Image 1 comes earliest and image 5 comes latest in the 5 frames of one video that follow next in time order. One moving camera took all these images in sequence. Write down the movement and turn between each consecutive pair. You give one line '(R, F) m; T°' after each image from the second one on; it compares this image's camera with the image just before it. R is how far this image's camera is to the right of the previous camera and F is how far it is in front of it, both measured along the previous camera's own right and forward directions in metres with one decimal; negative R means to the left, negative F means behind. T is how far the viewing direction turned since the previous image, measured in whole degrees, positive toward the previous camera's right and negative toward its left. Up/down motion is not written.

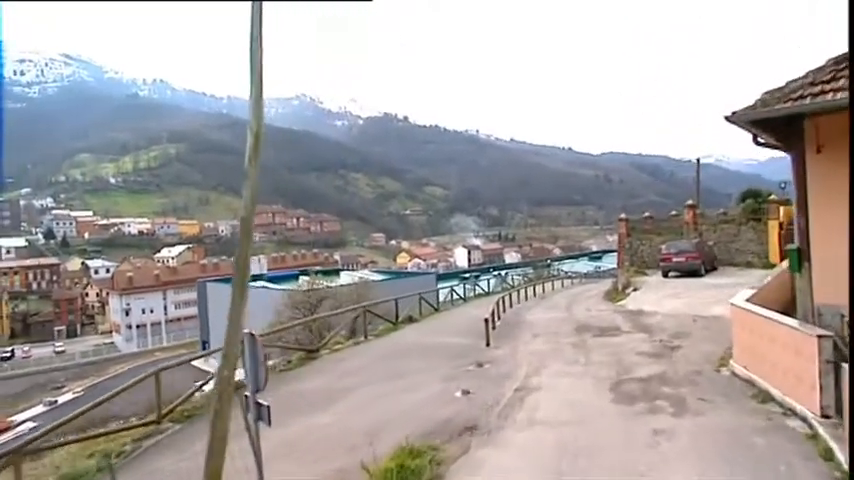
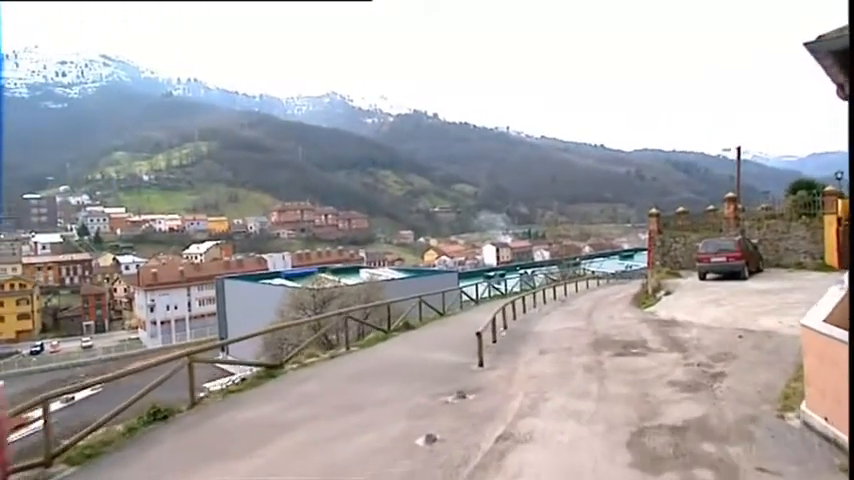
(+0.2, +0.8) m; -2°
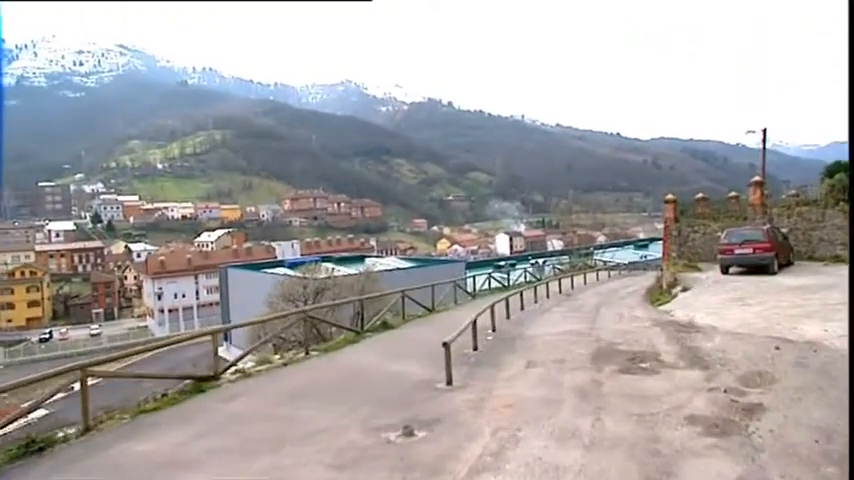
(+0.2, +0.7) m; -1°
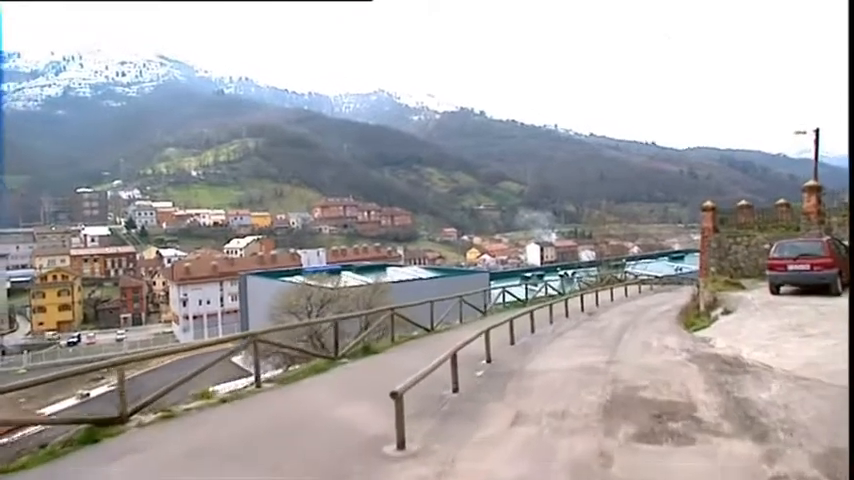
(+0.2, +0.8) m; -3°
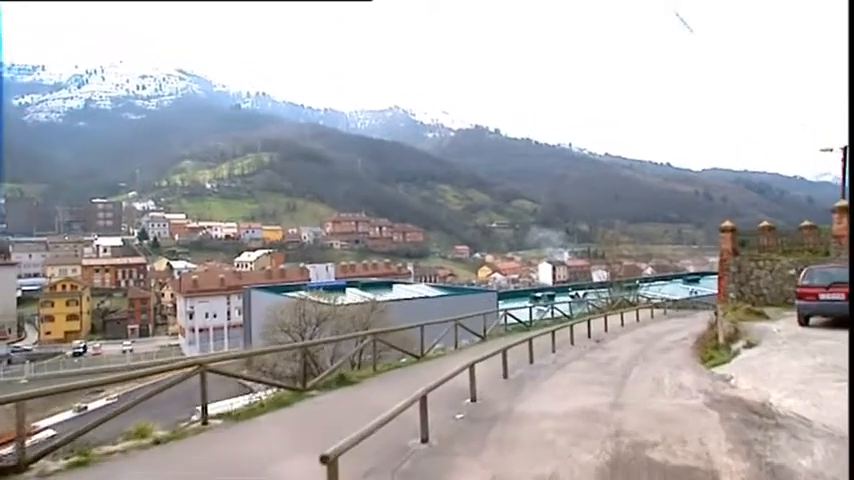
(+0.1, +0.5) m; -1°
